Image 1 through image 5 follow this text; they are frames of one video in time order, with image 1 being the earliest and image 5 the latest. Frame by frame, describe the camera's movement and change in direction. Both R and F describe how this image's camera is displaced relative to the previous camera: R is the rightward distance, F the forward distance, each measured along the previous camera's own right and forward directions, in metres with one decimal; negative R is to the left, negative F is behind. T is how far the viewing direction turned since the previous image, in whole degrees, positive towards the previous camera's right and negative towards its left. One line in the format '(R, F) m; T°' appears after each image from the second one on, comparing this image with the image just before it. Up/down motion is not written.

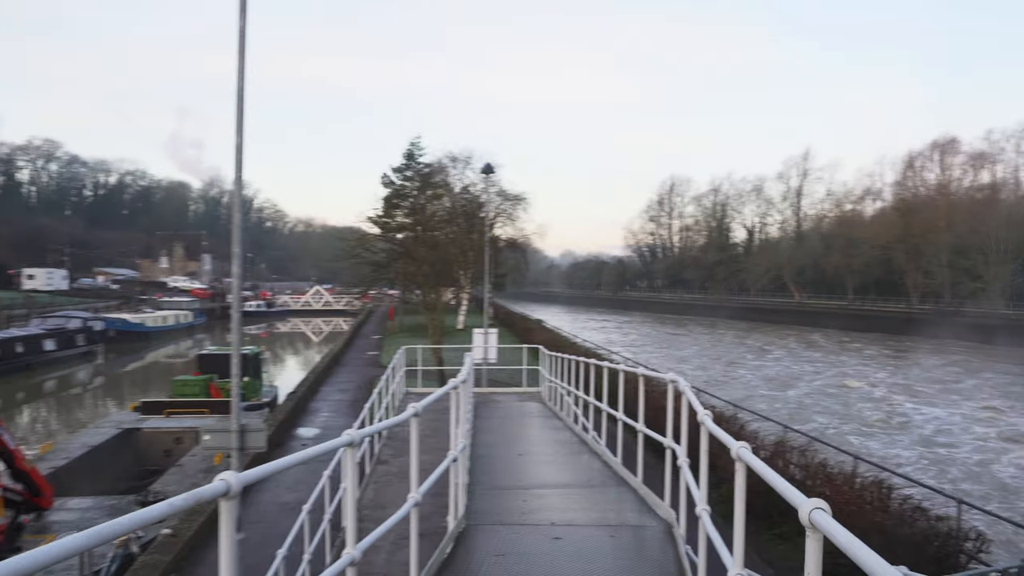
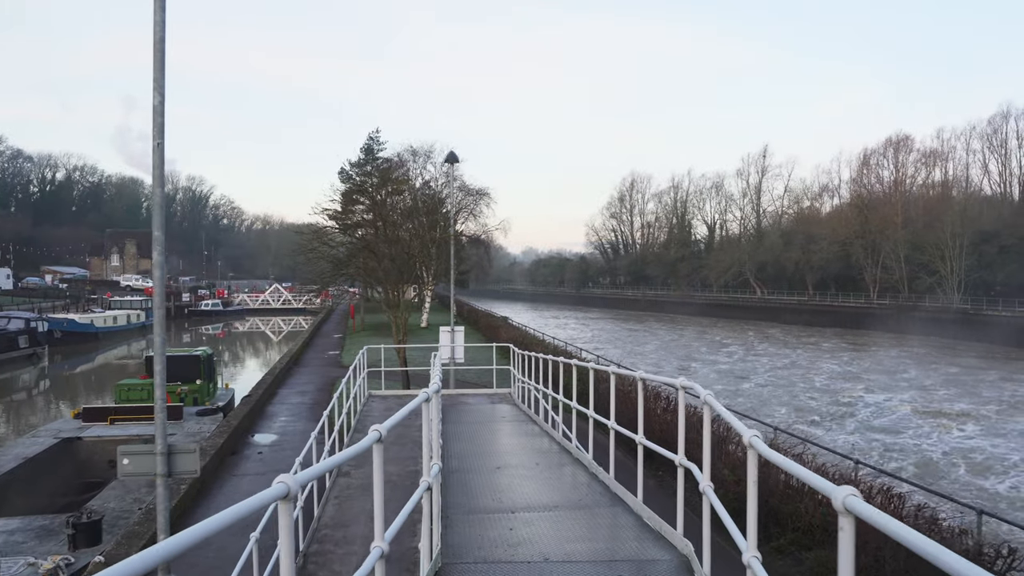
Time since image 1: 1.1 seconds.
(-0.1, +0.7) m; +3°
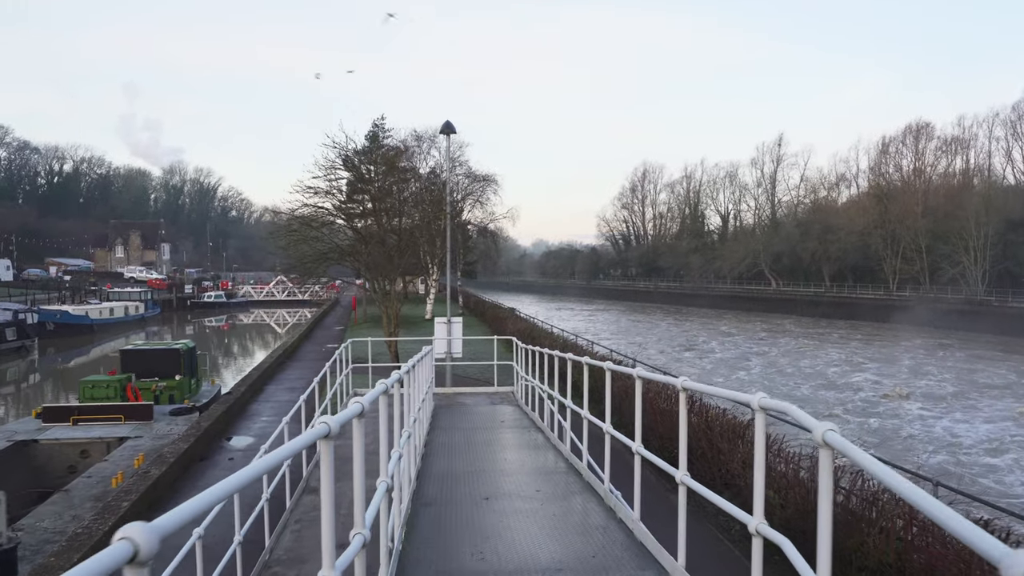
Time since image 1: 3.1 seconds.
(+0.1, +1.4) m; -1°
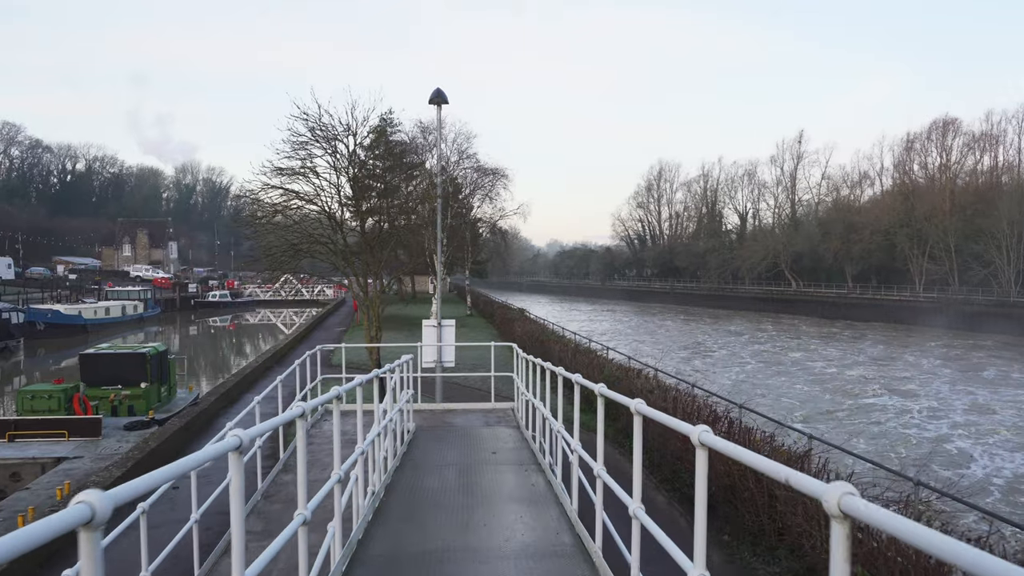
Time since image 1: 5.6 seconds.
(+0.2, +1.8) m; -1°
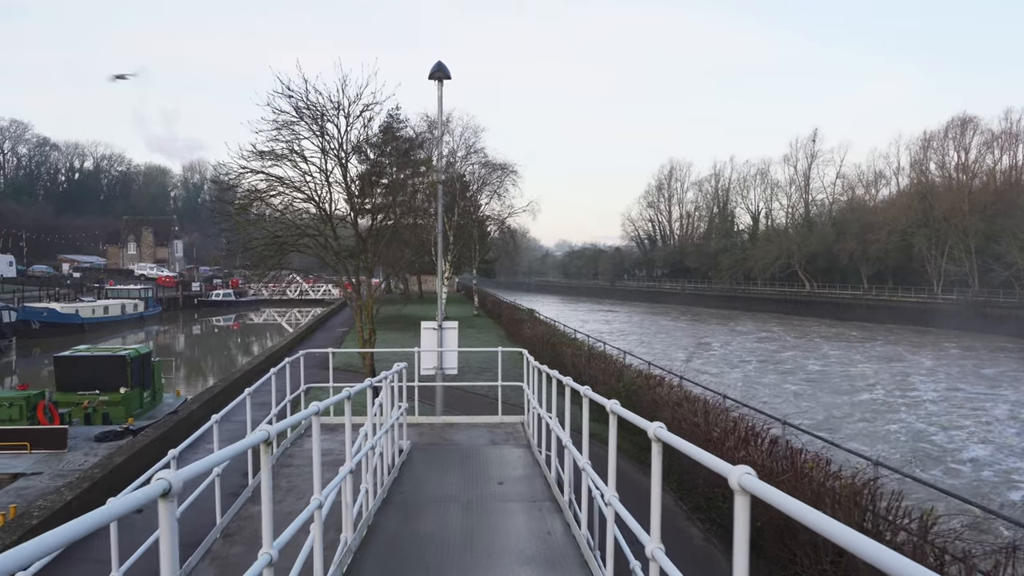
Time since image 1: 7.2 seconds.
(0.0, +1.1) m; -1°
